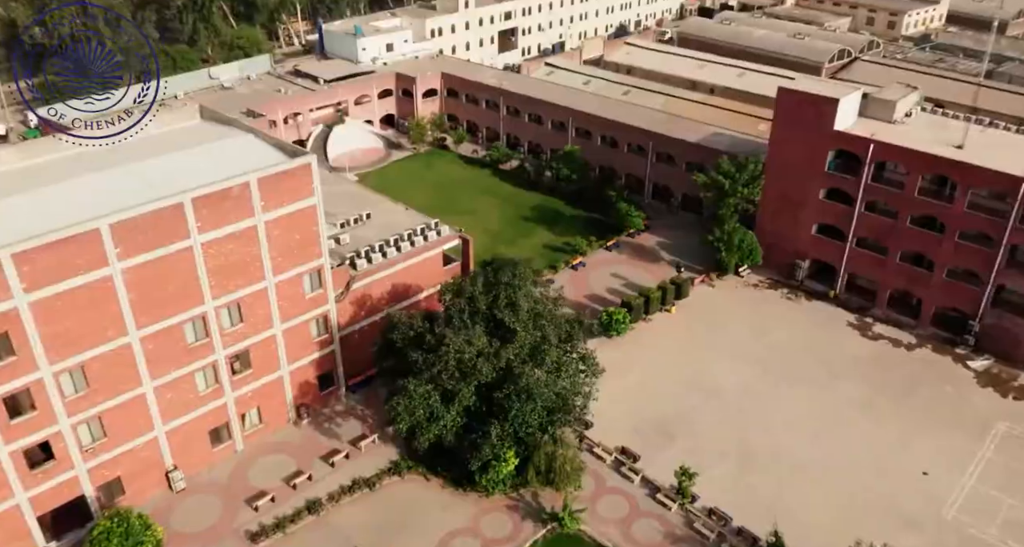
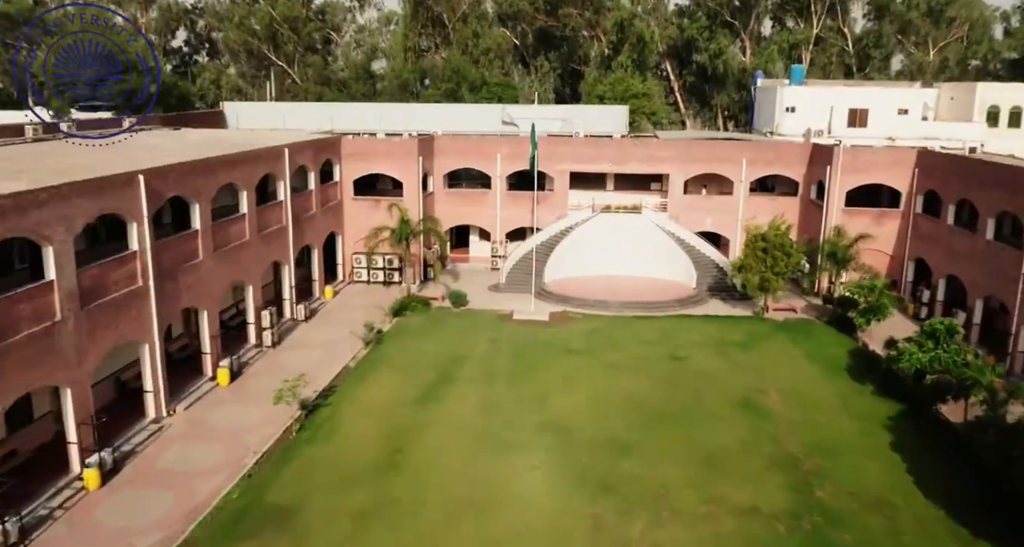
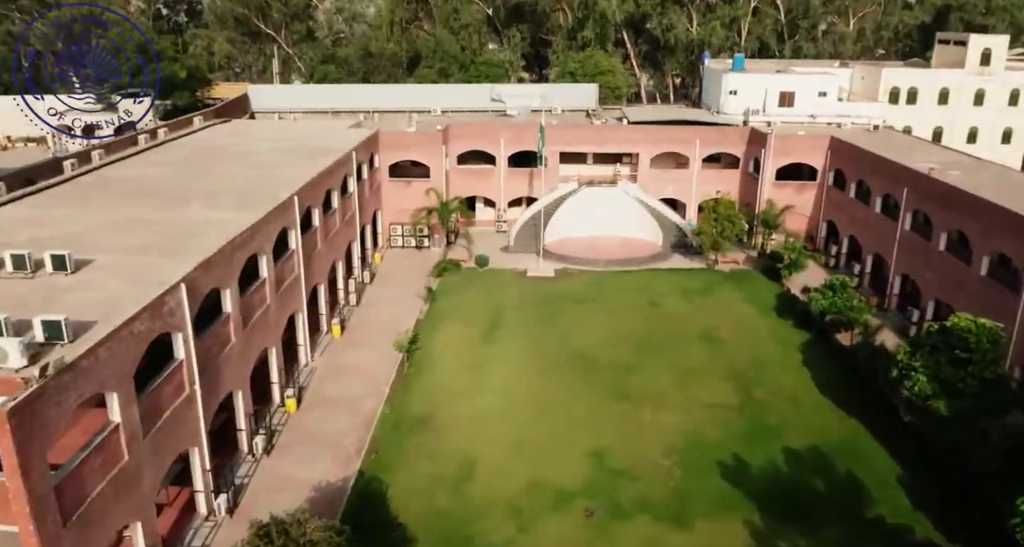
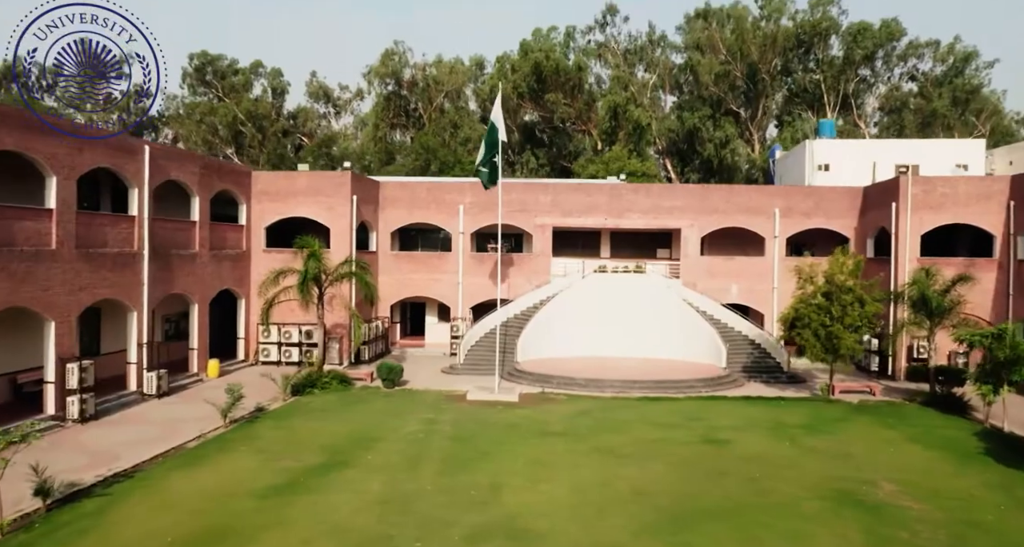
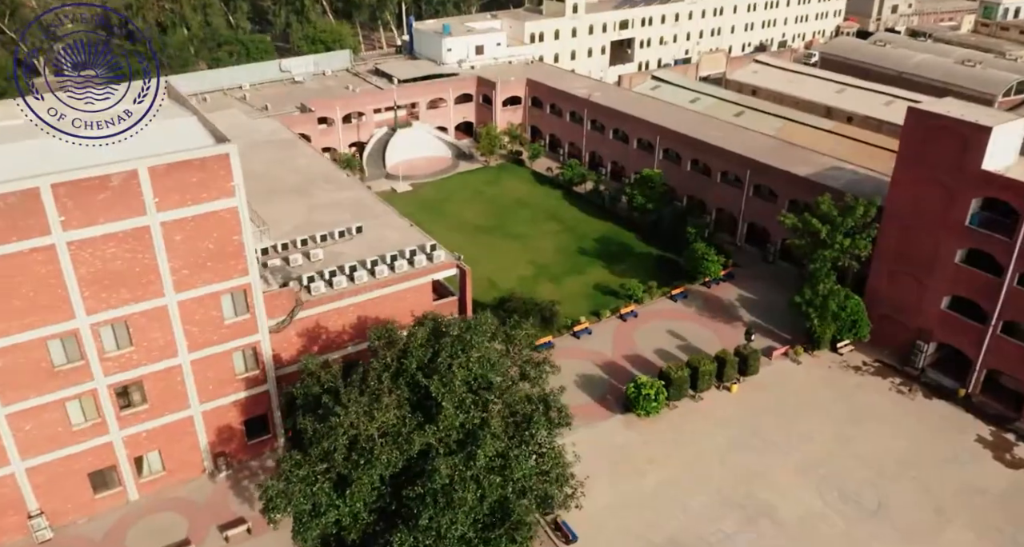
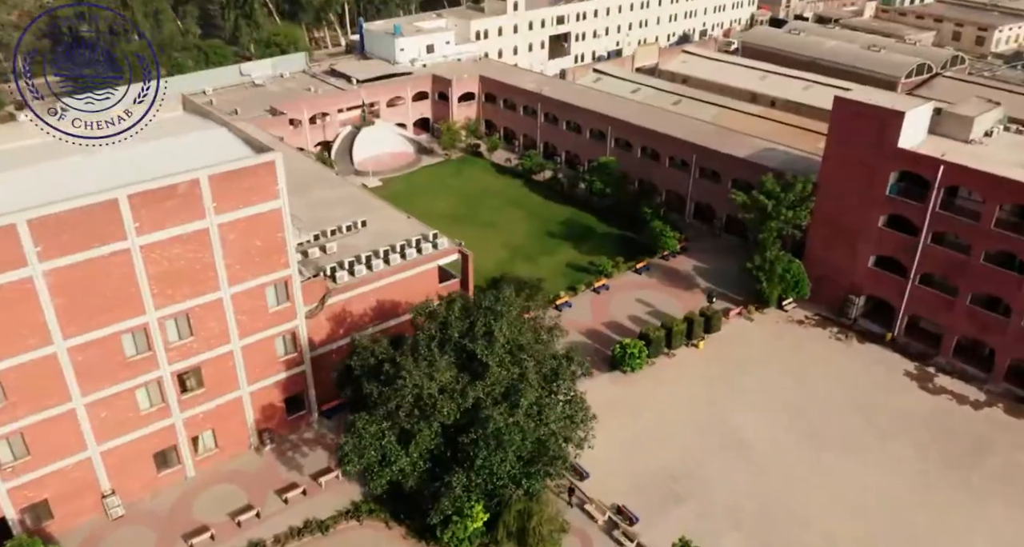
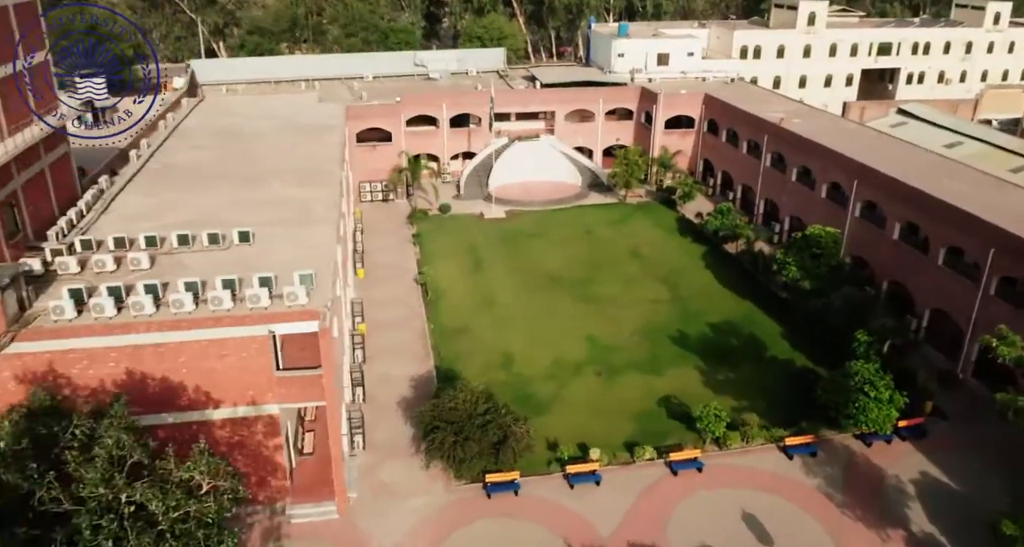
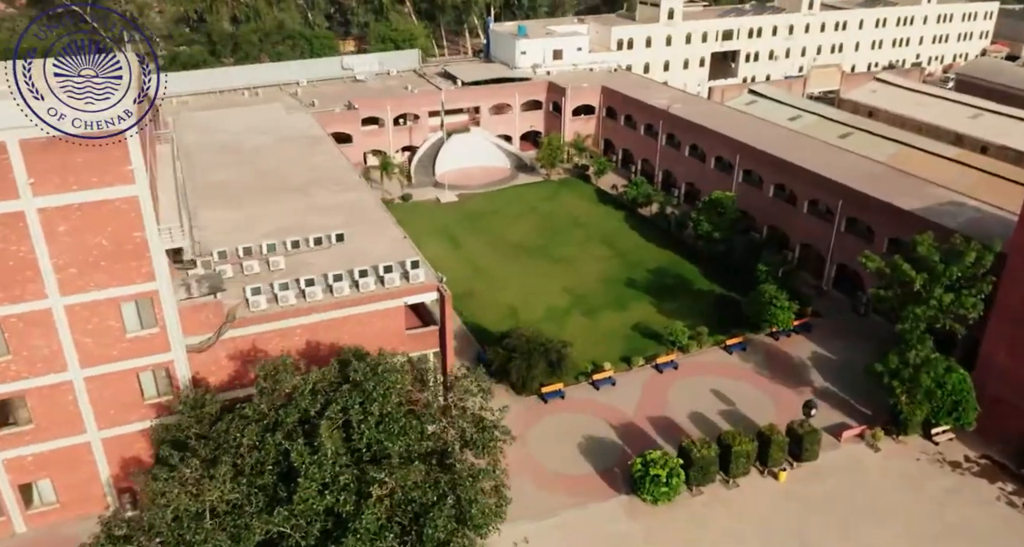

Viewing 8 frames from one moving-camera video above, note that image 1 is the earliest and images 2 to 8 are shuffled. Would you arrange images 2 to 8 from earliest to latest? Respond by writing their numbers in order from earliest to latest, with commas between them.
6, 5, 8, 7, 3, 2, 4
